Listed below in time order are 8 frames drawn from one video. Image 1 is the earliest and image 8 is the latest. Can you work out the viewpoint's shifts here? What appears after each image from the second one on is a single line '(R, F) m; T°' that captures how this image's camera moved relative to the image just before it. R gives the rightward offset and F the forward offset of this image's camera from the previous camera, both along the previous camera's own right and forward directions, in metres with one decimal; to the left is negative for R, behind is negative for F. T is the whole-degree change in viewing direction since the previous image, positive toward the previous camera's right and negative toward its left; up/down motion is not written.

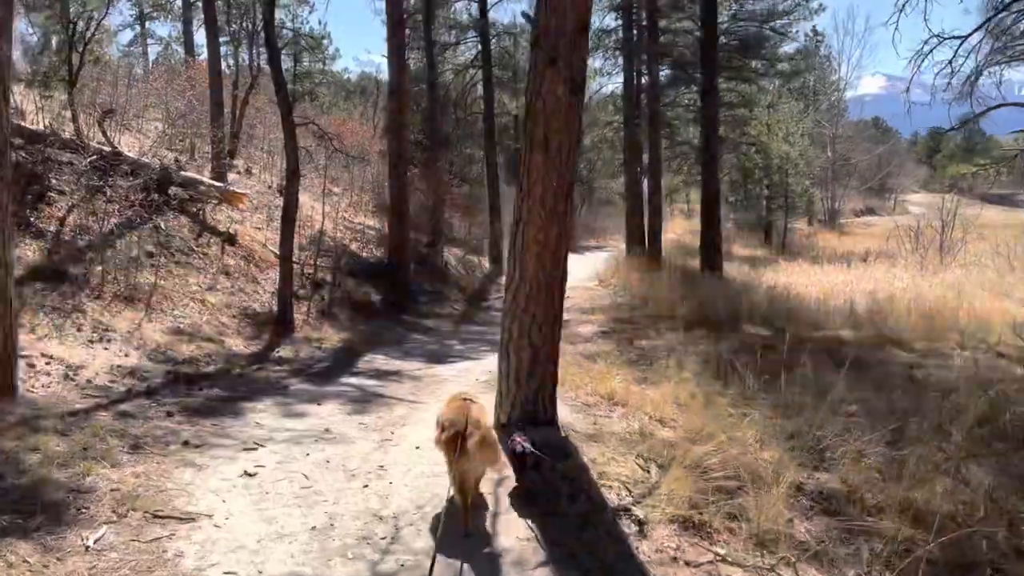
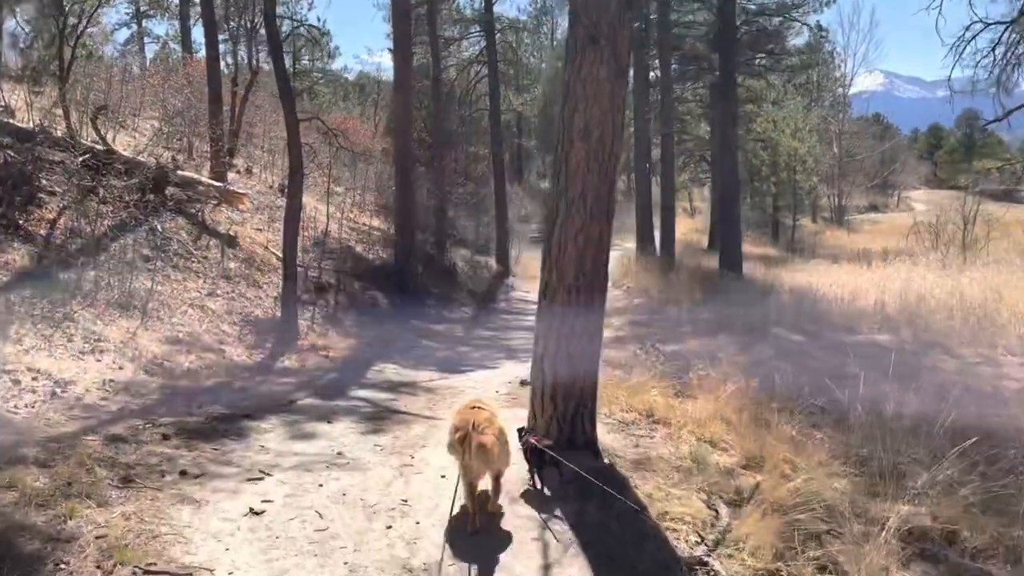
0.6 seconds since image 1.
(-0.2, +0.6) m; 0°
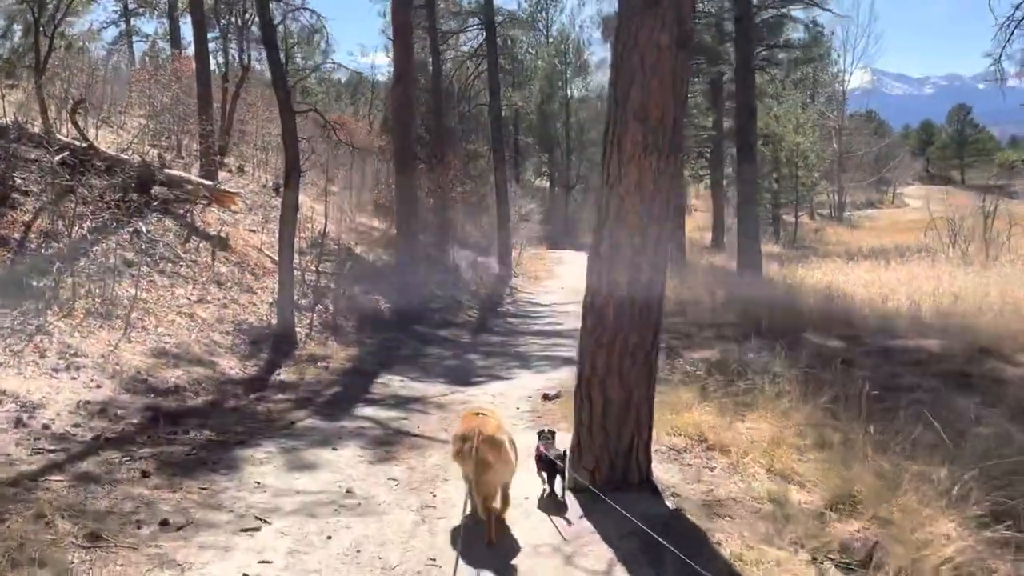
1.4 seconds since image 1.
(-0.3, +0.9) m; 0°
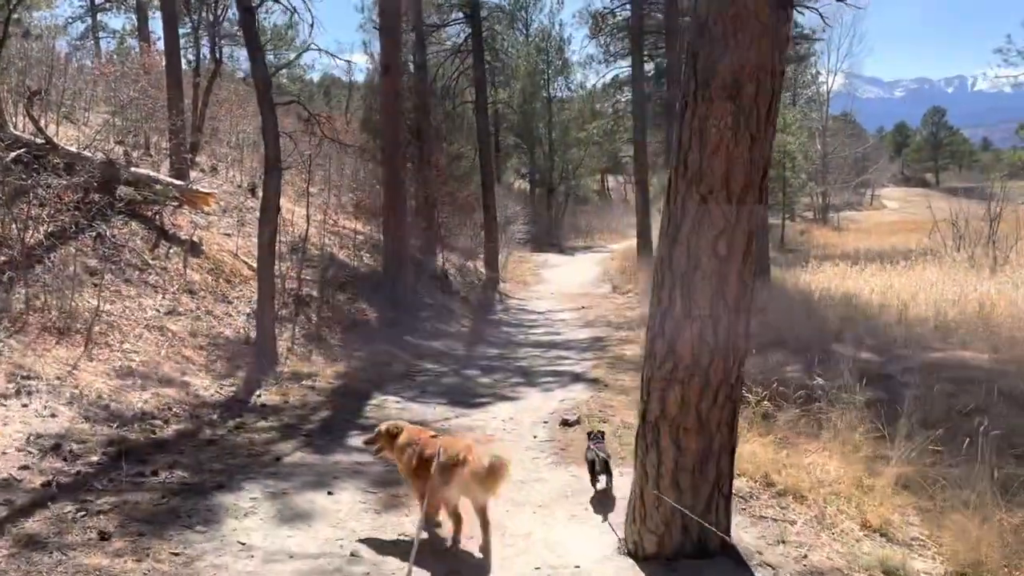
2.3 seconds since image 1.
(-0.3, +0.9) m; +2°
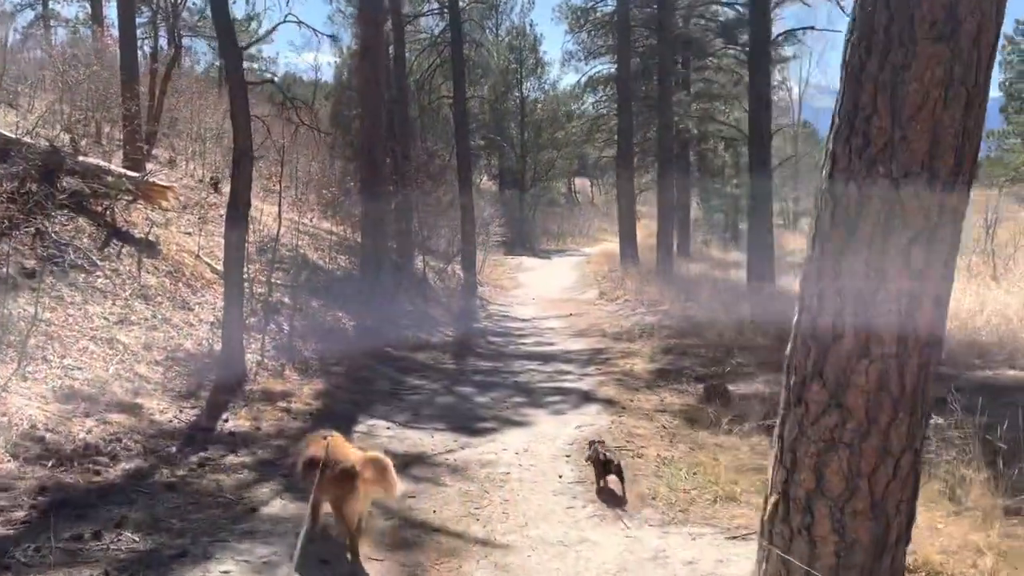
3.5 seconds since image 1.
(-0.4, +1.1) m; +3°
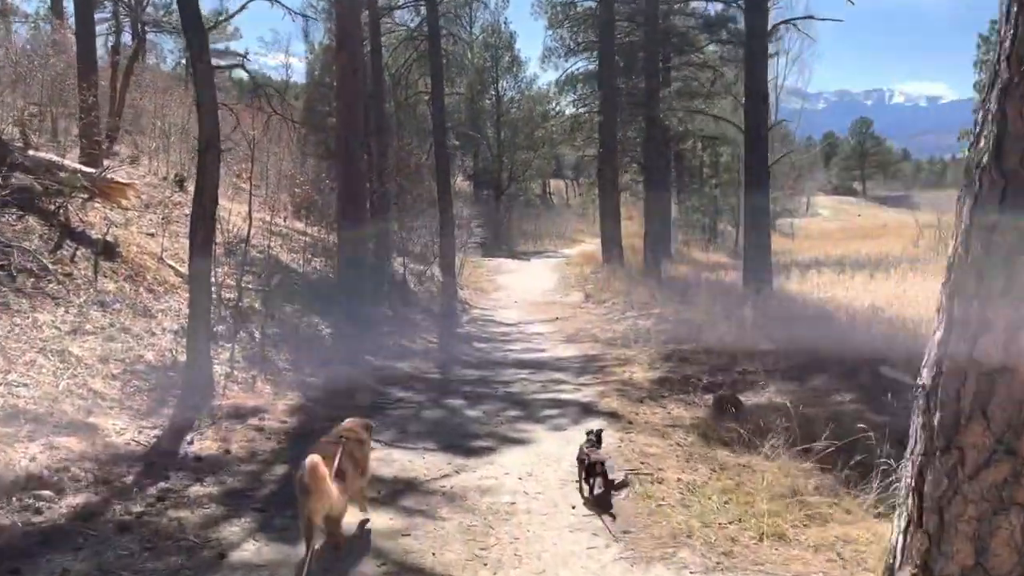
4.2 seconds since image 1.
(-0.2, +0.7) m; +2°
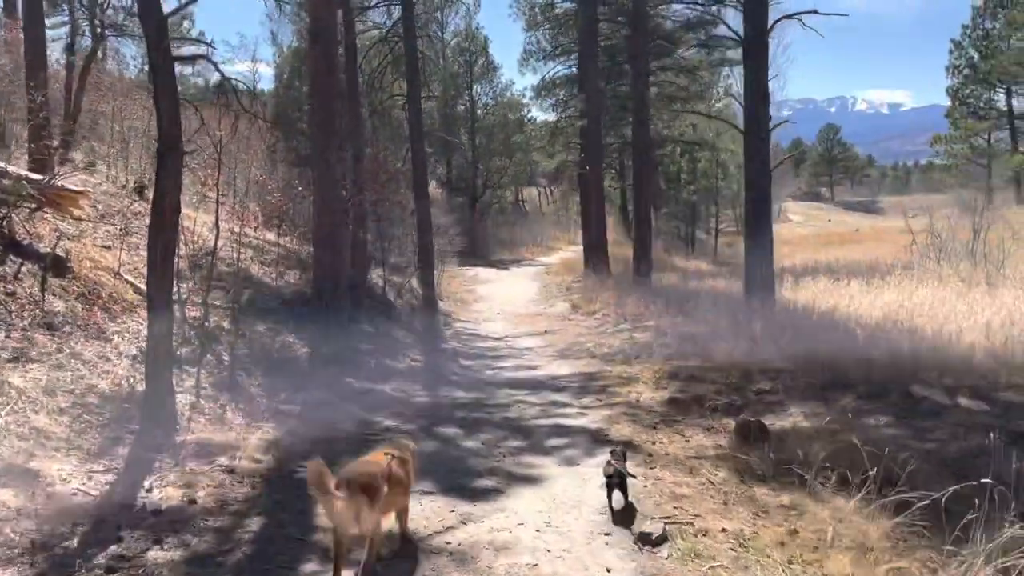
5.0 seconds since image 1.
(-0.3, +0.8) m; +2°
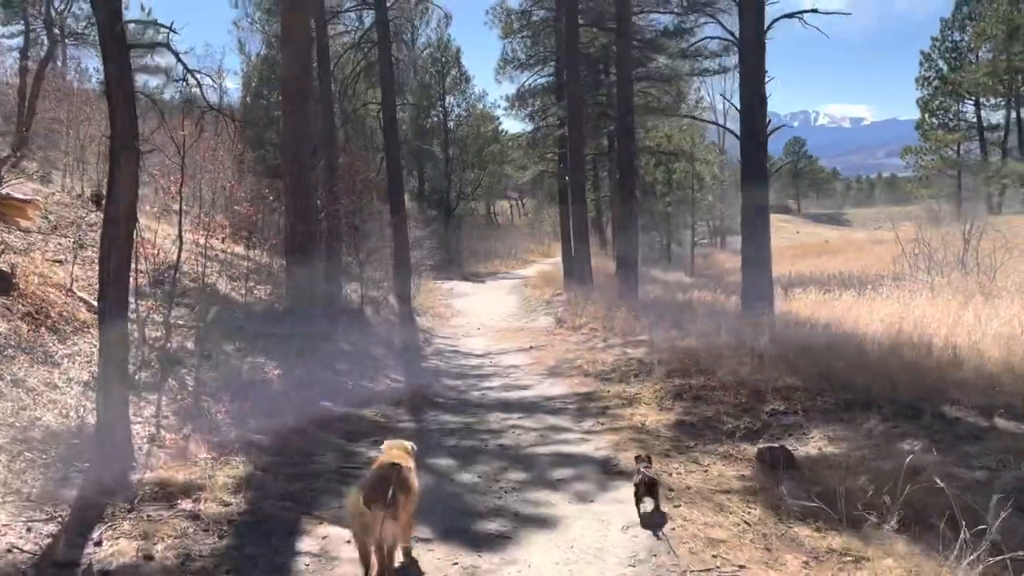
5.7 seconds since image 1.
(-0.2, +0.7) m; +2°
